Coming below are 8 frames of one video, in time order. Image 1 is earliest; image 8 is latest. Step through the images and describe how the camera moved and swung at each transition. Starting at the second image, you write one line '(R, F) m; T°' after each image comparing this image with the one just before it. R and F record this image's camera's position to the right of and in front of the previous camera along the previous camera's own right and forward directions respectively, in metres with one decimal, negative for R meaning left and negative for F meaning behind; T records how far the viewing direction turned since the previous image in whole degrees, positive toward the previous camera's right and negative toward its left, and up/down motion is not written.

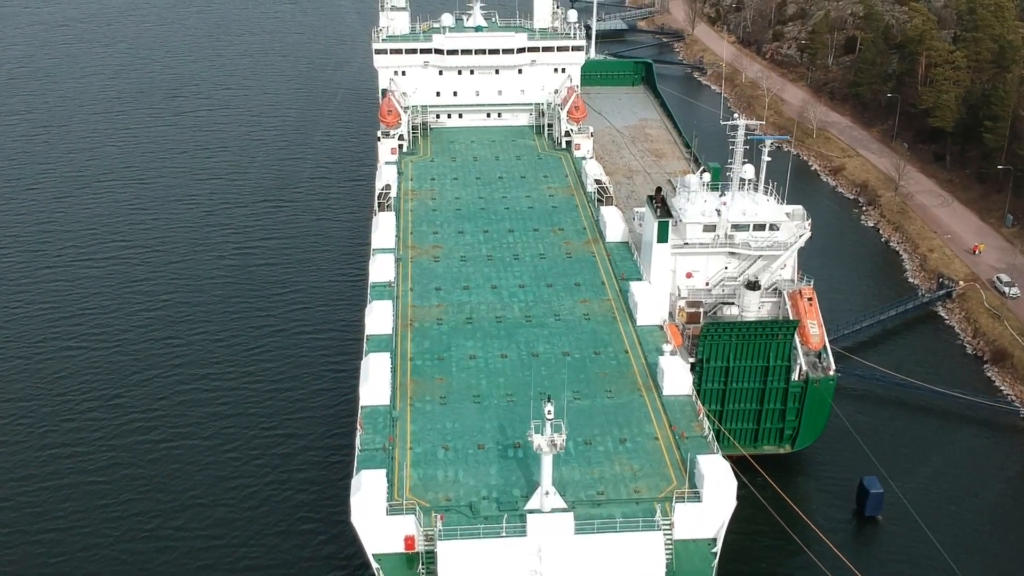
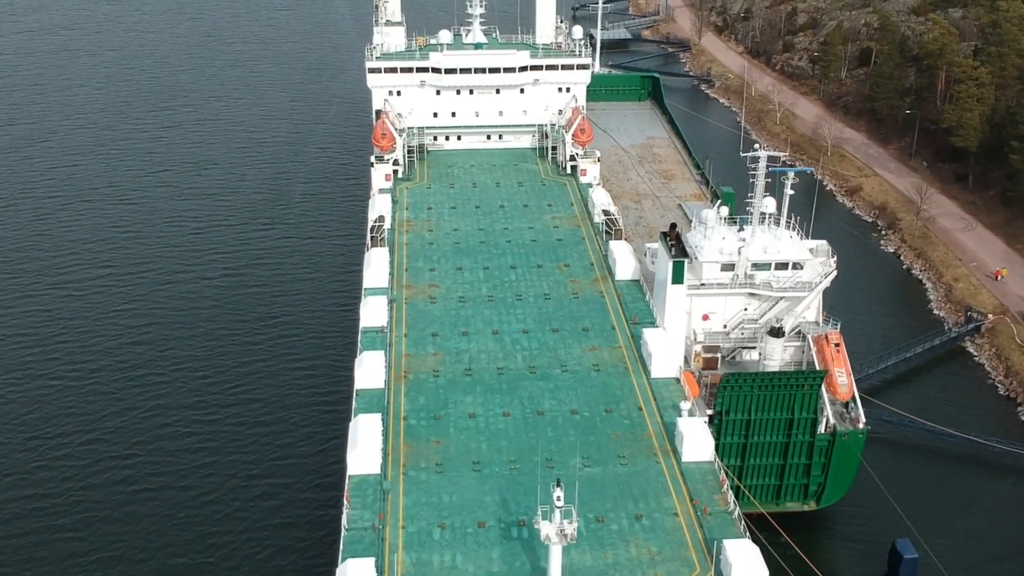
(-0.1, +3.5) m; 0°
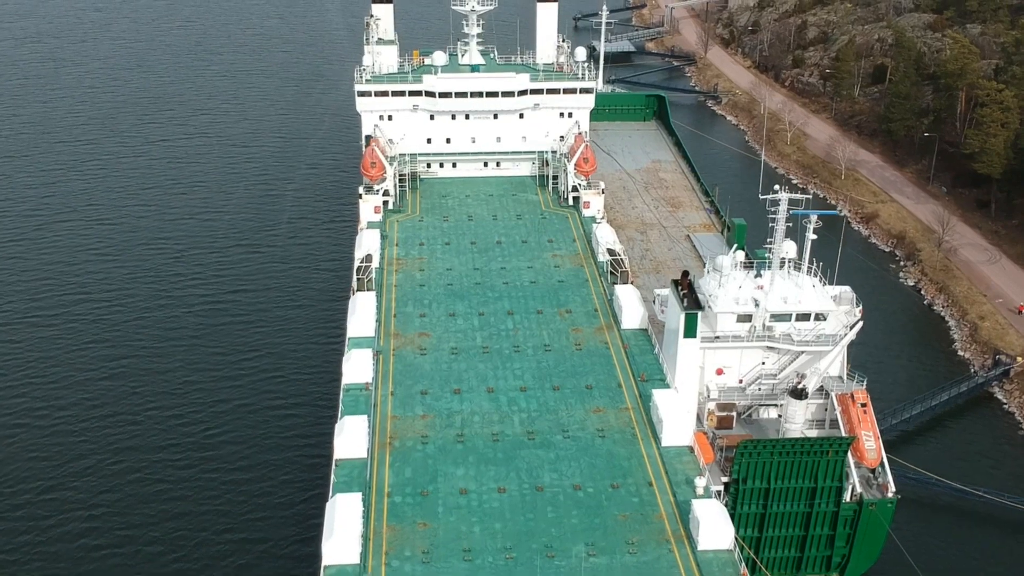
(+0.1, +3.6) m; 0°
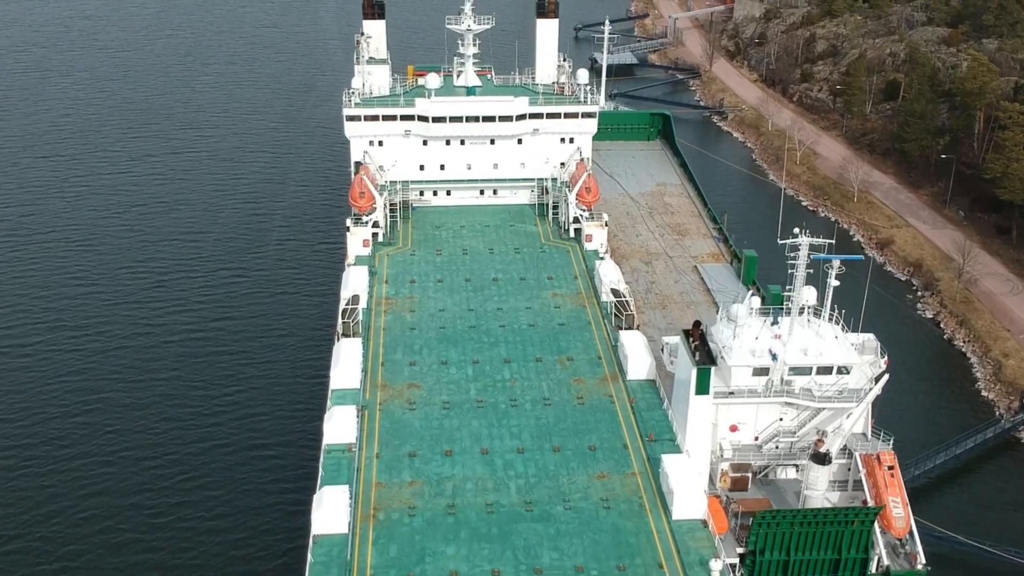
(+0.1, +3.1) m; 0°
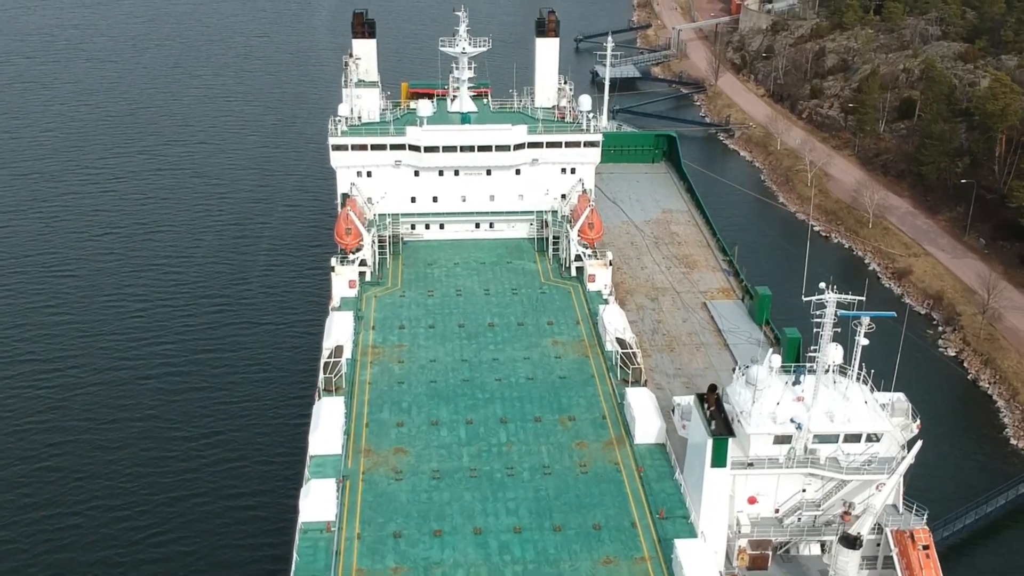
(+0.1, +3.3) m; 0°
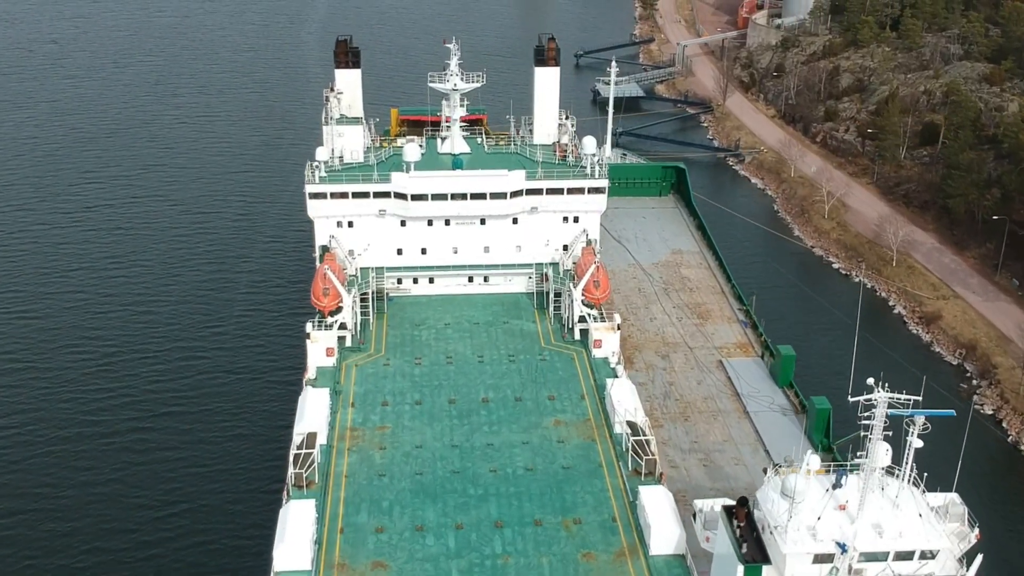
(+0.1, +4.7) m; 0°
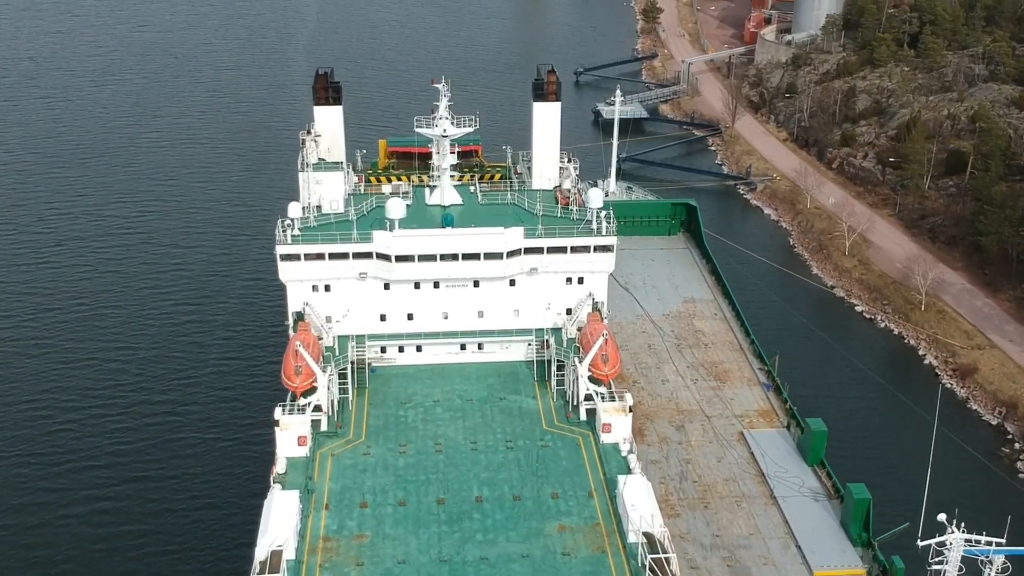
(0.0, +4.8) m; 0°
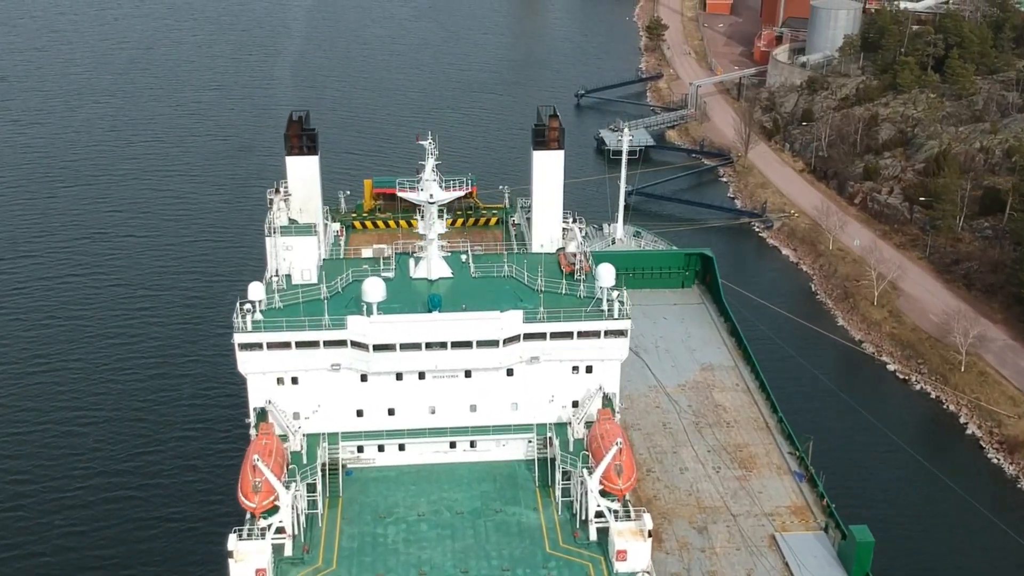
(0.0, +5.4) m; 0°
